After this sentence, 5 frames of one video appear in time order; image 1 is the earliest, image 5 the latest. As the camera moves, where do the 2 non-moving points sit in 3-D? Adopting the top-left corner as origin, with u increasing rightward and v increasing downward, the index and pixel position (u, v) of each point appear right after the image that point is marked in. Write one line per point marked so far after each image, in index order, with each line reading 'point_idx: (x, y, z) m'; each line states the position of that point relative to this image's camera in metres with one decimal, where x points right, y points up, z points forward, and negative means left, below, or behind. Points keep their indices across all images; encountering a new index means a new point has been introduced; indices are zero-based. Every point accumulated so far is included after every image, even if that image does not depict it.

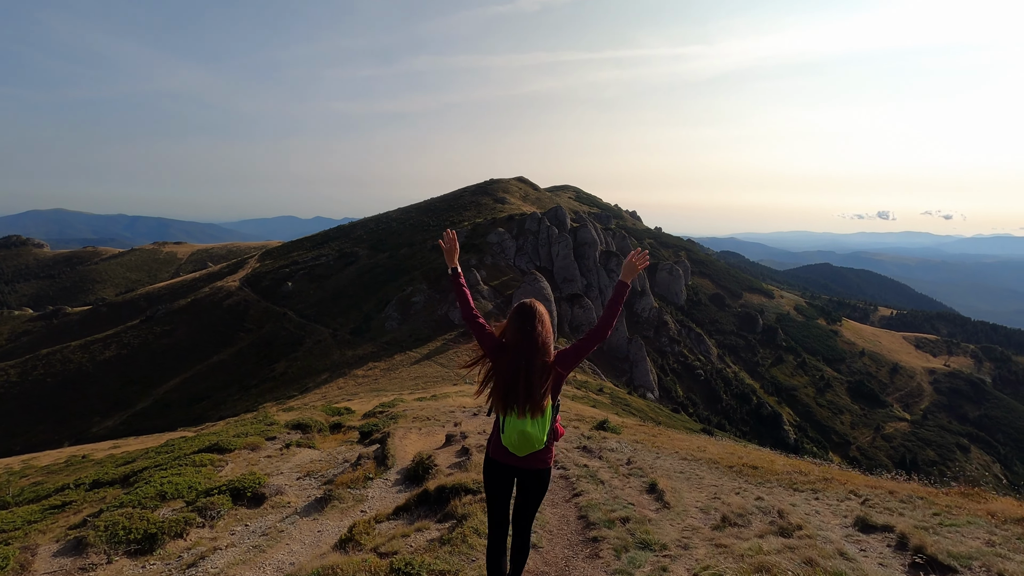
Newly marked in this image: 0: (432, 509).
0: (-1.8, -4.9, +9.4) m
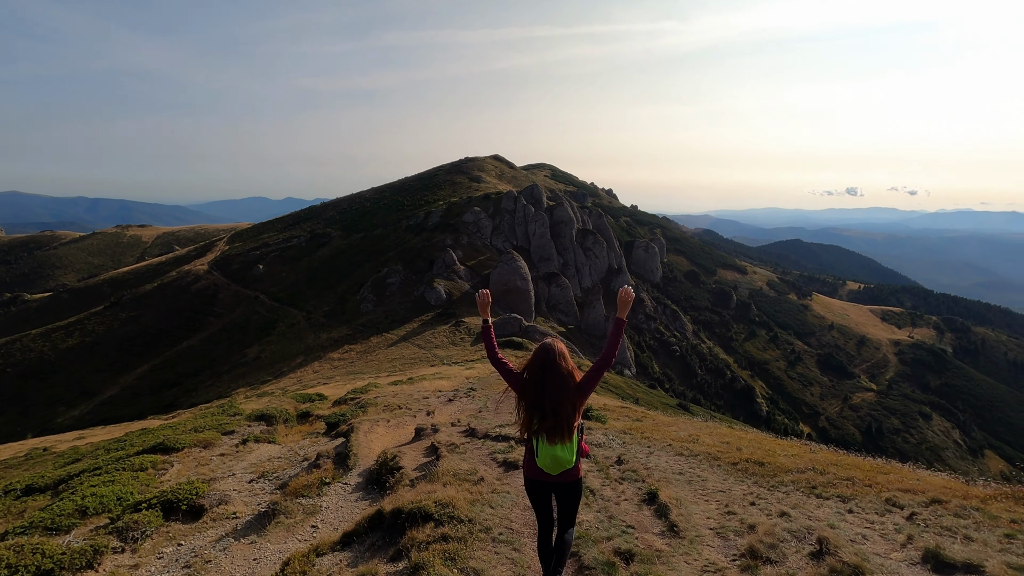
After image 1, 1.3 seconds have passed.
0: (-2.3, -4.5, +7.6) m
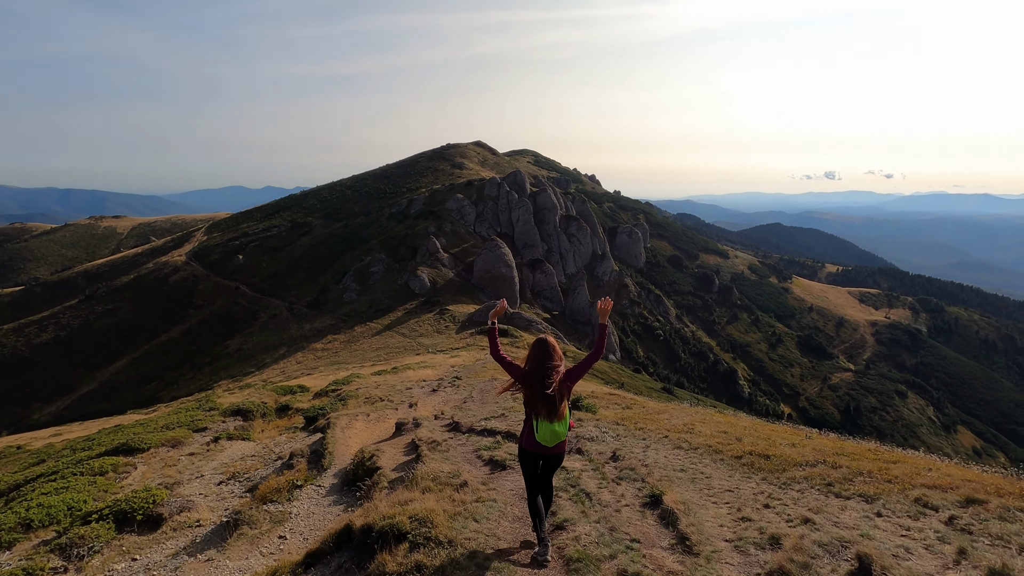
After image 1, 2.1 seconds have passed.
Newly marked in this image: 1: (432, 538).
0: (-2.4, -4.2, +6.6) m
1: (-1.2, -3.6, +6.3) m
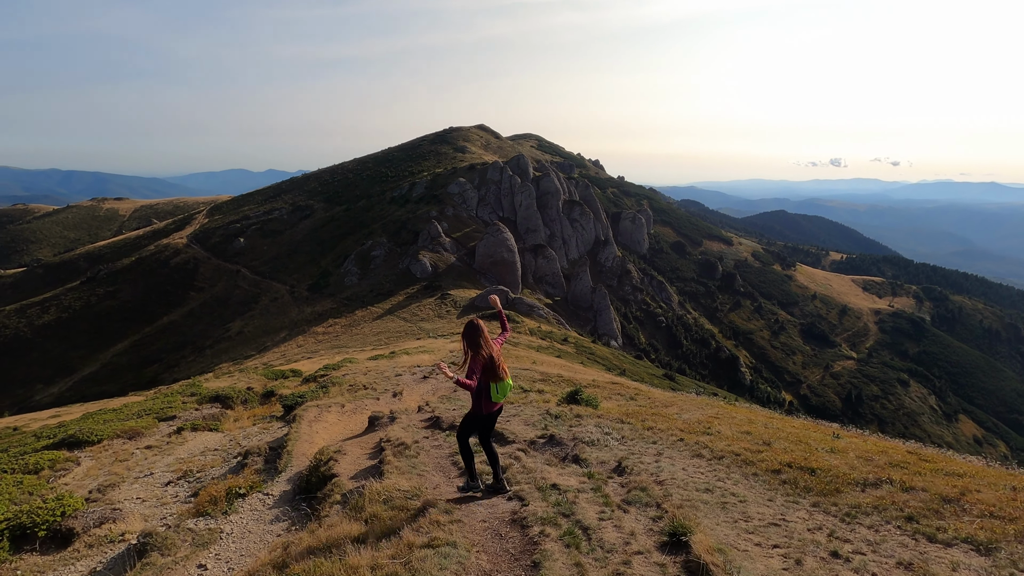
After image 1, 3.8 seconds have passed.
0: (-2.6, -3.8, +5.3) m
1: (-1.3, -3.2, +5.0) m
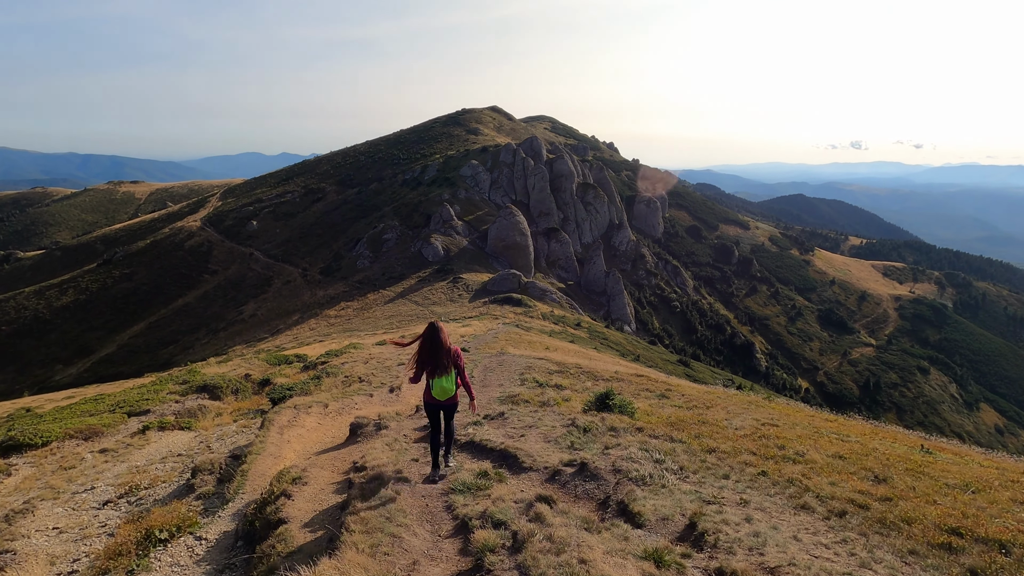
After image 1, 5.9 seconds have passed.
0: (-1.8, -3.5, +5.1) m
1: (-0.5, -2.9, +4.8) m
